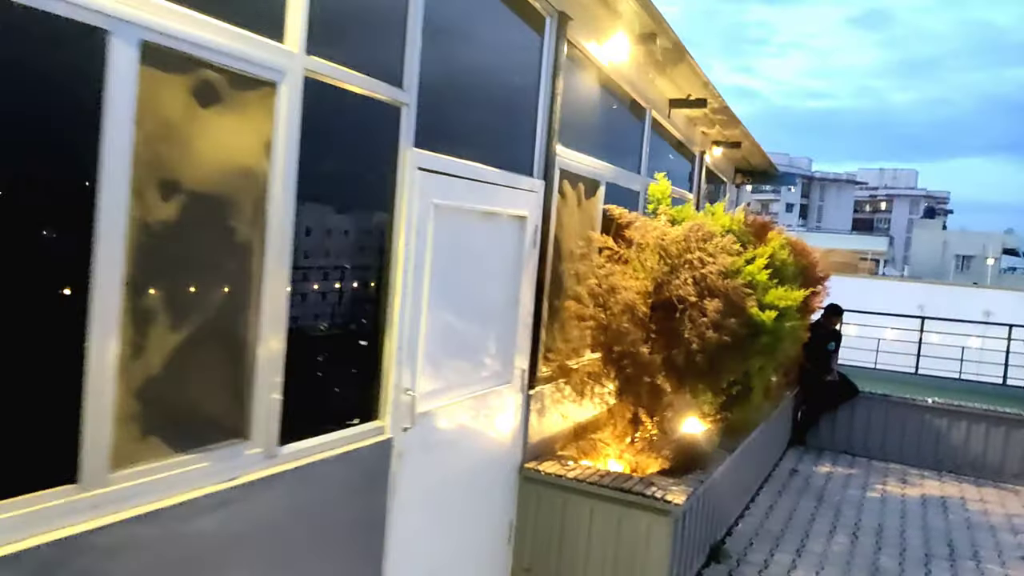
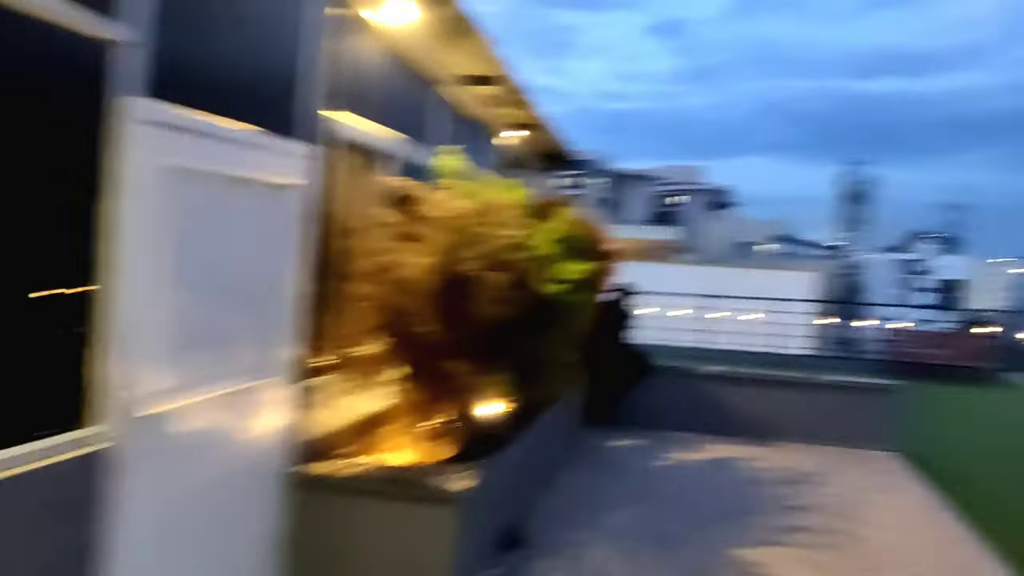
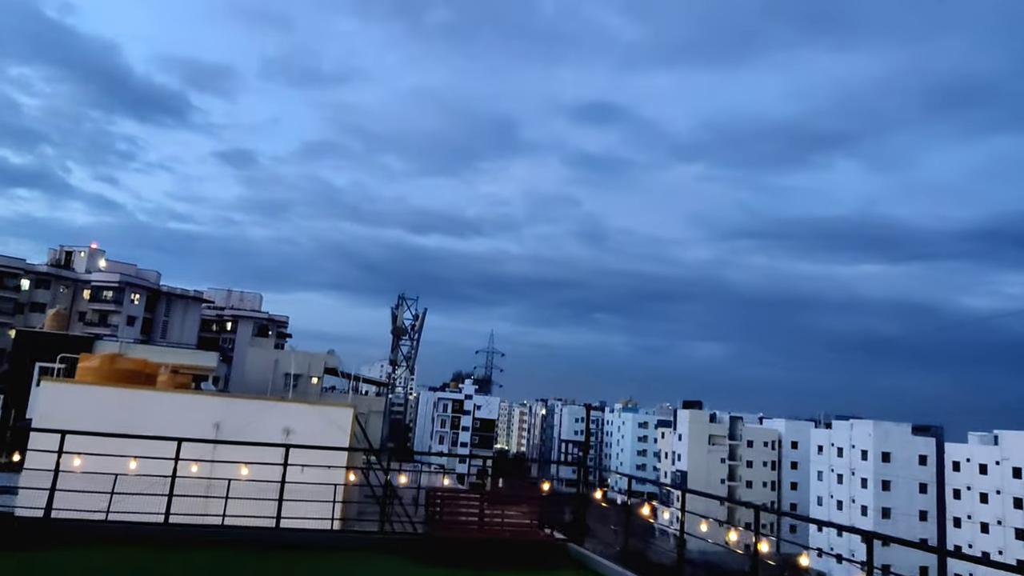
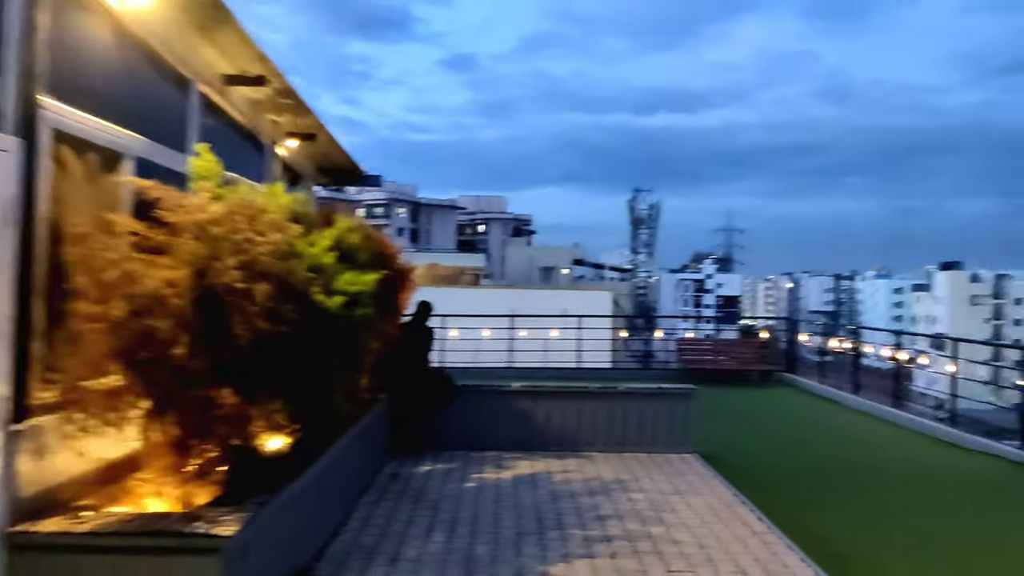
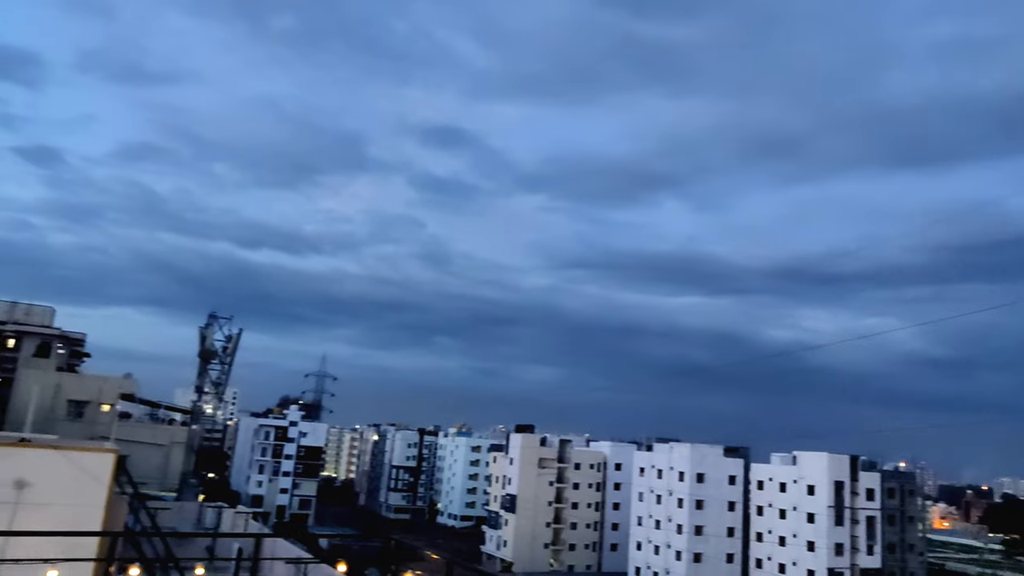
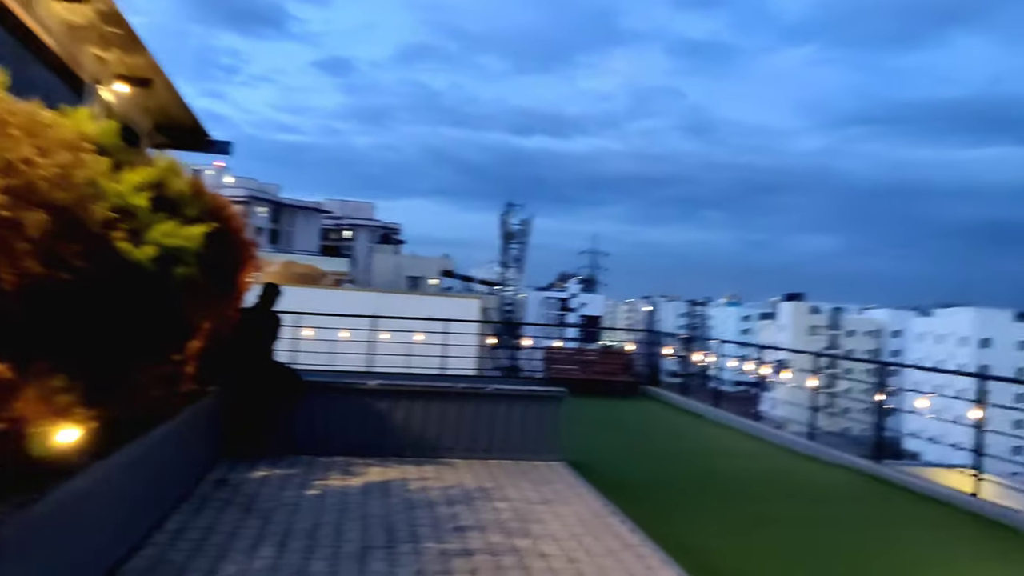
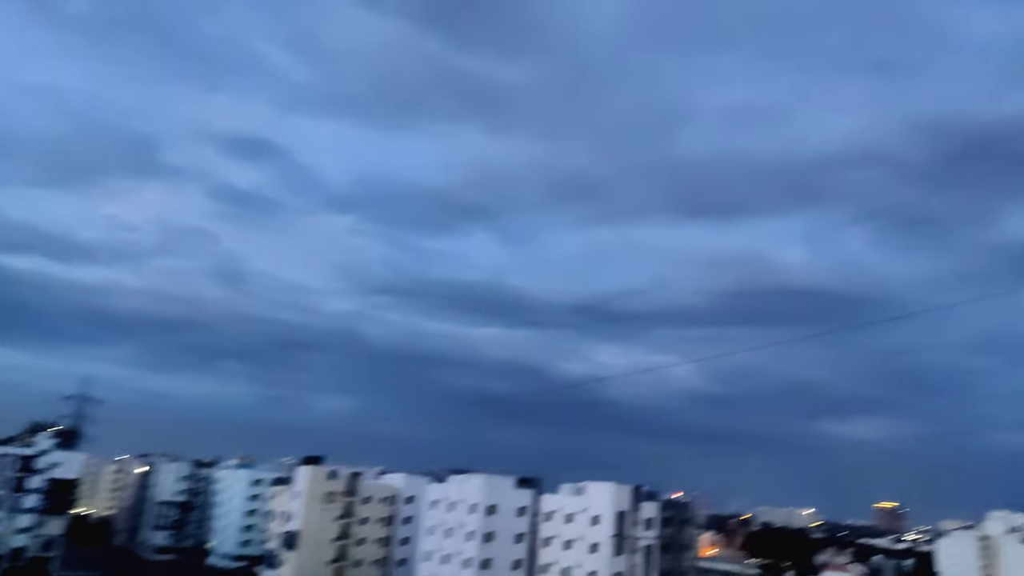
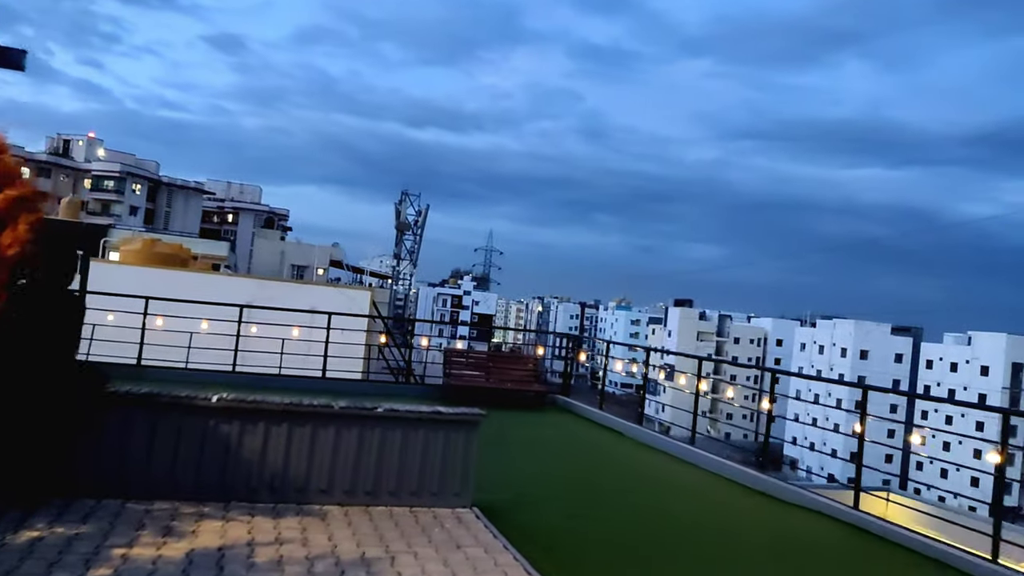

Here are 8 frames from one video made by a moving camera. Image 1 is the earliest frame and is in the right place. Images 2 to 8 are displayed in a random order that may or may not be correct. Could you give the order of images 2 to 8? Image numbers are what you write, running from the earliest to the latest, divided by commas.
2, 4, 6, 8, 3, 5, 7
